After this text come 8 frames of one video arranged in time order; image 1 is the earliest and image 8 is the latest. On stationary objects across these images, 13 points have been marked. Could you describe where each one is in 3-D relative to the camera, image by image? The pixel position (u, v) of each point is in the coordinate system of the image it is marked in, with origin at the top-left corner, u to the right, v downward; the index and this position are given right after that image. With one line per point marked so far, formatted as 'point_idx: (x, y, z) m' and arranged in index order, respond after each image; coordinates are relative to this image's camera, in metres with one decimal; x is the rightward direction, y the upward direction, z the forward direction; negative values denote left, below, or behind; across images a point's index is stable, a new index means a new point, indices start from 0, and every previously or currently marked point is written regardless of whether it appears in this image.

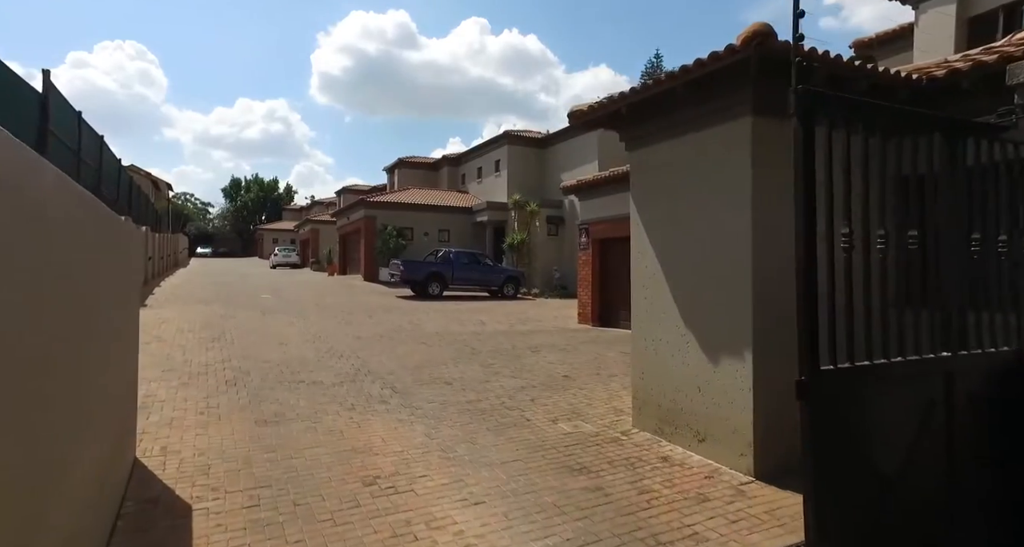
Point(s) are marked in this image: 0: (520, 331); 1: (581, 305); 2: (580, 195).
0: (+0.2, -1.4, +13.4) m
1: (+1.8, -0.8, +15.4) m
2: (+1.7, +2.0, +15.3) m
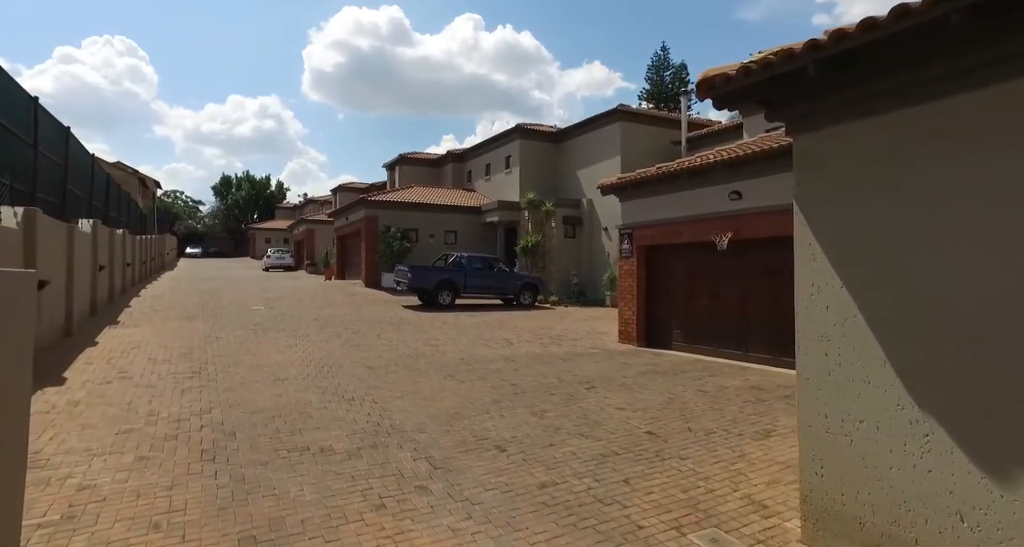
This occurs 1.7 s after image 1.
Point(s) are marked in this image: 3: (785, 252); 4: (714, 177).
0: (+0.9, -1.6, +11.4) m
1: (+2.5, -1.1, +13.4) m
2: (+2.4, +1.7, +13.2) m
3: (+4.4, +0.3, +9.7) m
4: (+3.6, +1.7, +10.7) m
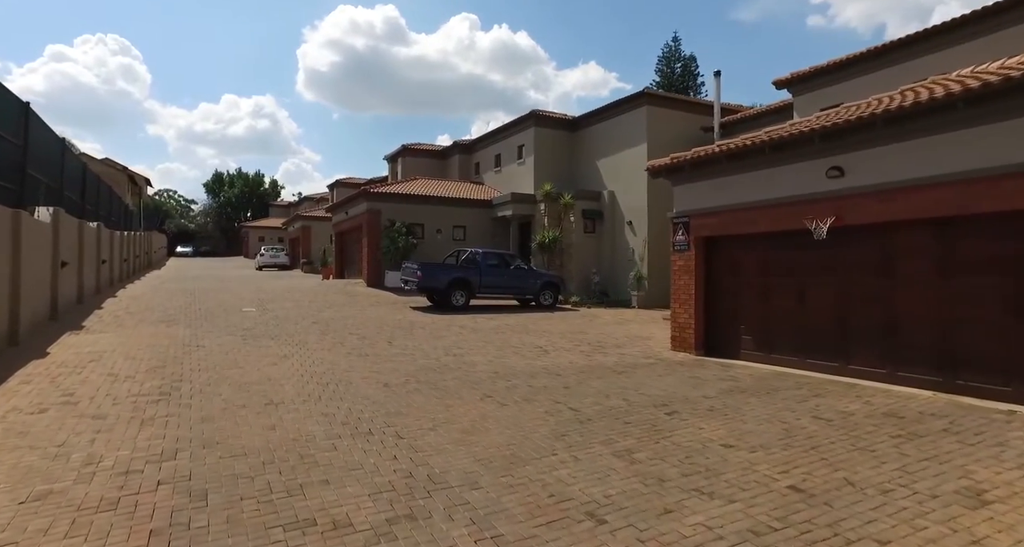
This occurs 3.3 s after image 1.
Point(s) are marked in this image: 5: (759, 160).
0: (+1.6, -1.6, +9.4) m
1: (+3.2, -1.0, +11.4) m
2: (+3.1, +1.8, +11.3) m
3: (+5.1, +0.4, +7.7) m
4: (+4.3, +1.8, +8.8) m
5: (+4.0, +1.8, +9.4) m
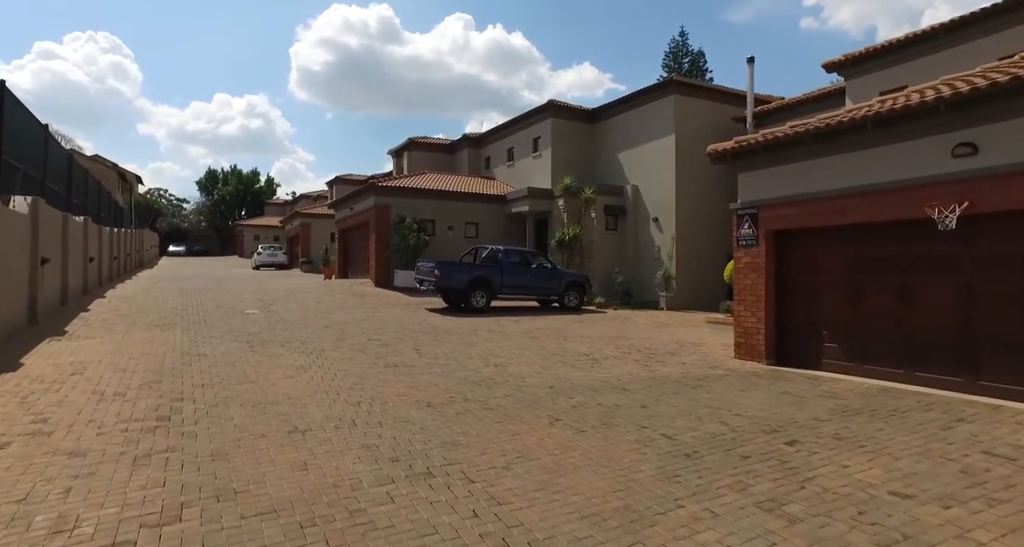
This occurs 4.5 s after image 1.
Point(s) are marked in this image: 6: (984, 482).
0: (+2.3, -1.5, +8.1) m
1: (+3.9, -1.0, +10.1) m
2: (+3.8, +1.9, +10.0) m
3: (+5.9, +0.5, +6.5) m
4: (+5.1, +1.9, +7.5) m
5: (+4.7, +1.9, +8.2) m
6: (+3.5, -1.6, +4.5) m
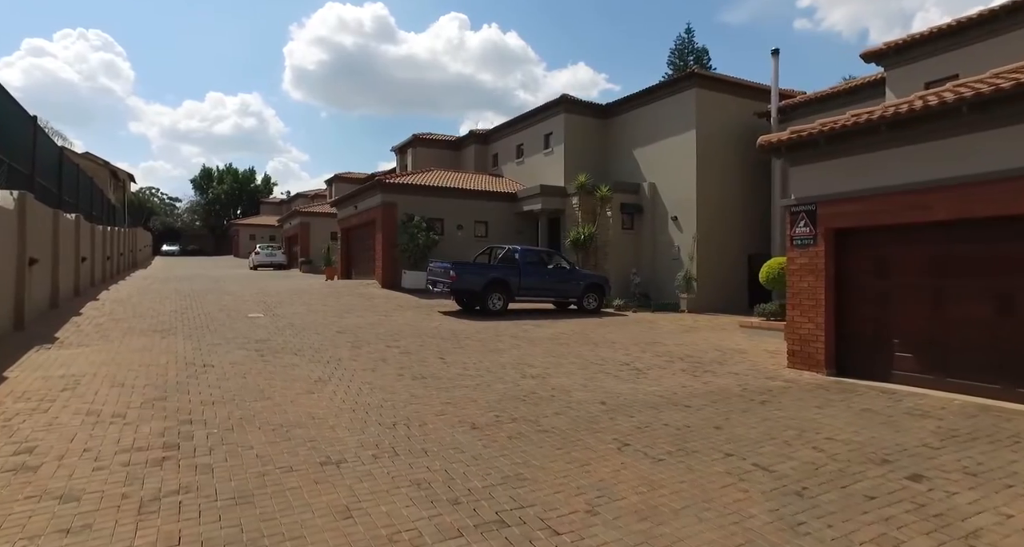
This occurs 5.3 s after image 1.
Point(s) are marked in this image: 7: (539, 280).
0: (+2.9, -1.6, +7.3) m
1: (+4.4, -1.0, +9.3) m
2: (+4.4, +1.8, +9.2) m
3: (+6.5, +0.4, +5.7) m
4: (+5.7, +1.8, +6.7) m
5: (+5.3, +1.8, +7.4) m
6: (+4.1, -1.6, +3.6) m
7: (+0.7, -0.2, +16.0) m
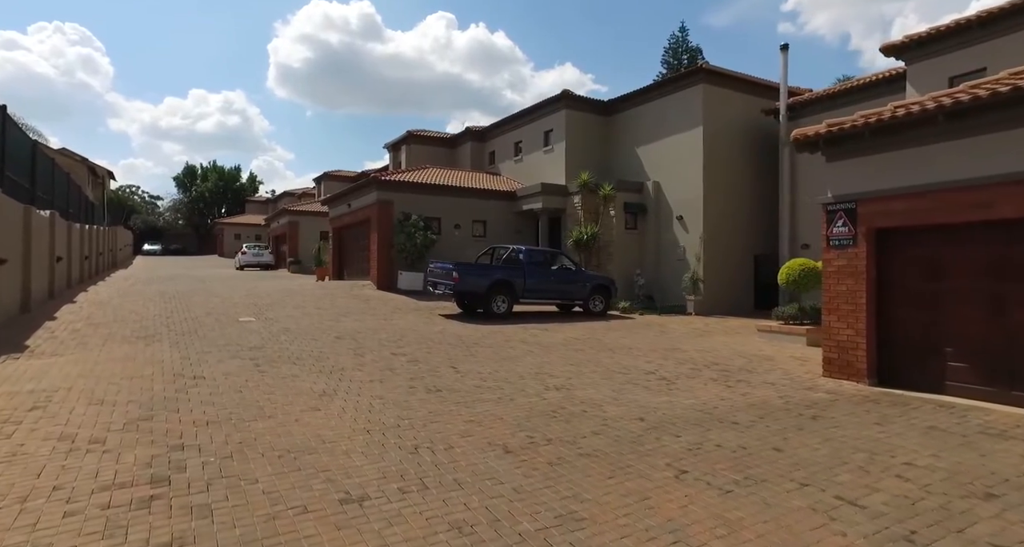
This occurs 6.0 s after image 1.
0: (+3.2, -1.6, +6.7) m
1: (+4.7, -1.0, +8.7) m
2: (+4.6, +1.8, +8.6) m
3: (+6.8, +0.4, +5.1) m
4: (+6.0, +1.8, +6.1) m
5: (+5.6, +1.8, +6.8) m
6: (+4.5, -1.6, +3.0) m
7: (+0.8, -0.2, +15.4) m
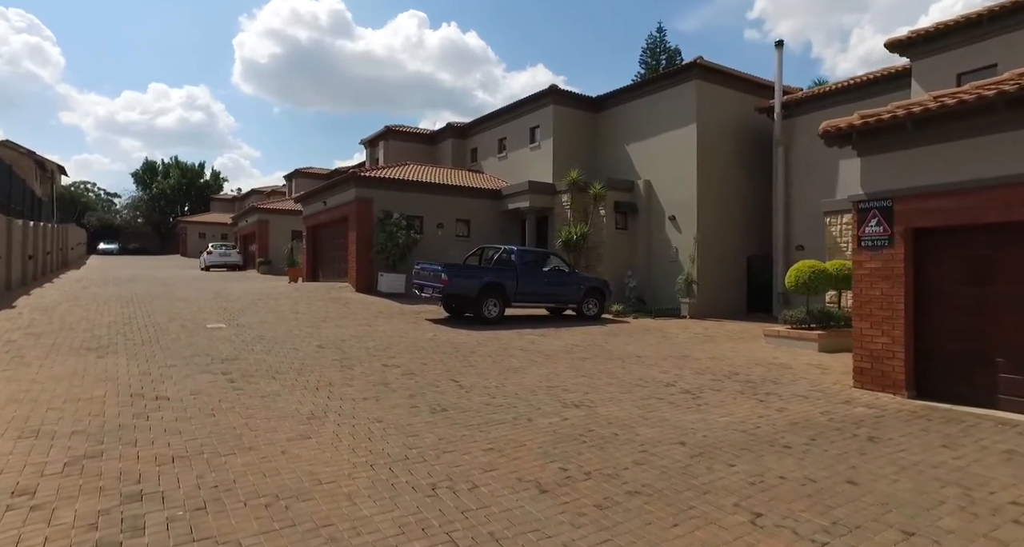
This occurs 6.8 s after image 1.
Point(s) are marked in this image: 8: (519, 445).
0: (+3.4, -1.6, +6.0) m
1: (+4.8, -1.1, +8.1) m
2: (+4.7, +1.7, +8.0) m
3: (+7.1, +0.3, +4.6) m
4: (+6.2, +1.7, +5.6) m
5: (+5.8, +1.7, +6.2) m
6: (+4.9, -1.7, +2.4) m
7: (+0.6, -0.3, +14.5) m
8: (+0.1, -1.5, +5.4) m
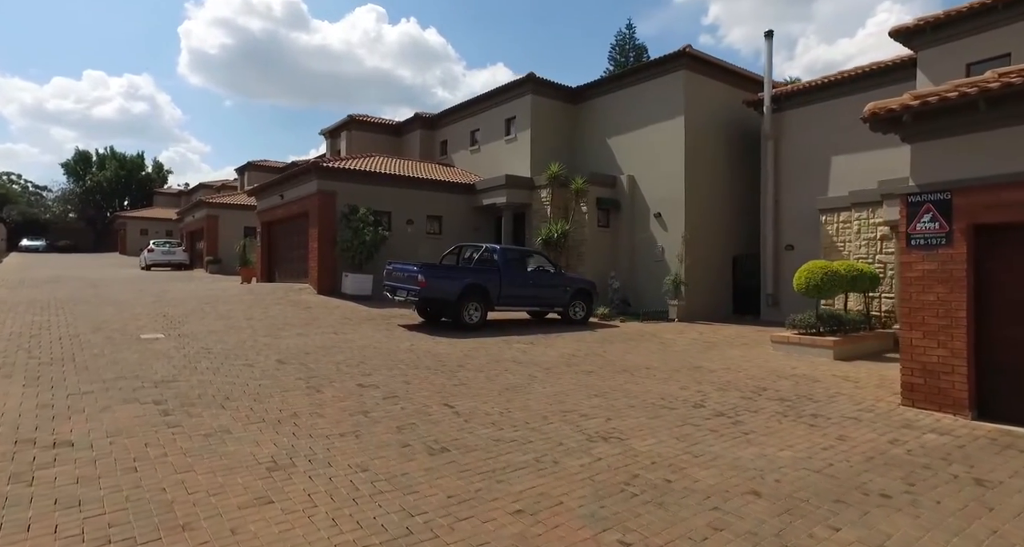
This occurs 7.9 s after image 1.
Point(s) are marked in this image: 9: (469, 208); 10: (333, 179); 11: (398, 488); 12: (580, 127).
0: (+3.6, -1.7, +4.9) m
1: (+4.8, -1.1, +7.1) m
2: (+4.8, +1.7, +7.0) m
3: (+7.4, +0.3, +3.8) m
4: (+6.4, +1.7, +4.7) m
5: (+6.0, +1.7, +5.3) m
6: (+5.3, -1.7, +1.4) m
7: (+0.2, -0.3, +13.2) m
8: (+0.3, -1.6, +4.1) m
9: (-1.4, +2.2, +19.3) m
10: (-5.1, +2.7, +16.8) m
11: (-0.8, -1.5, +4.2) m
12: (+2.3, +4.9, +19.8) m
